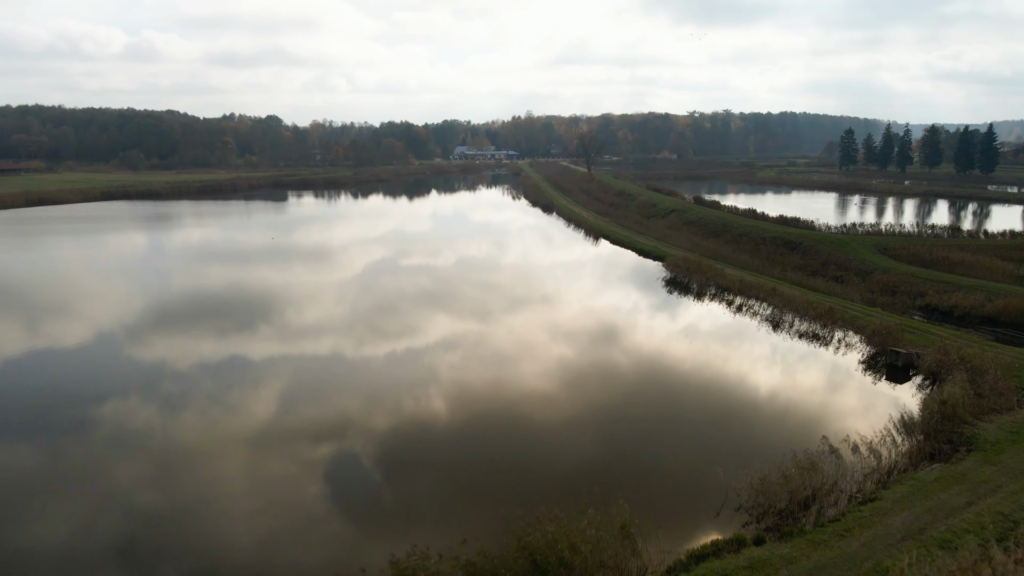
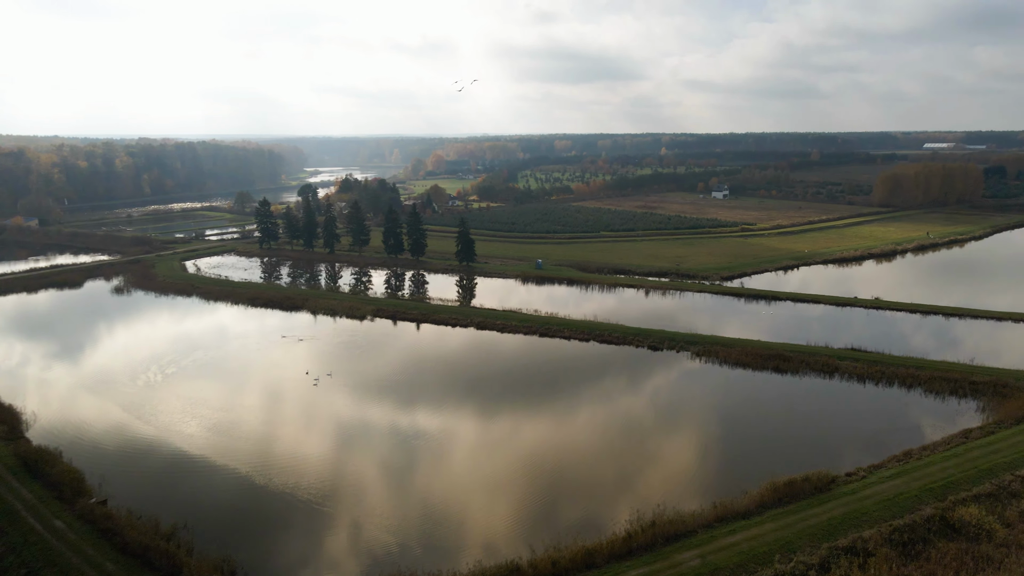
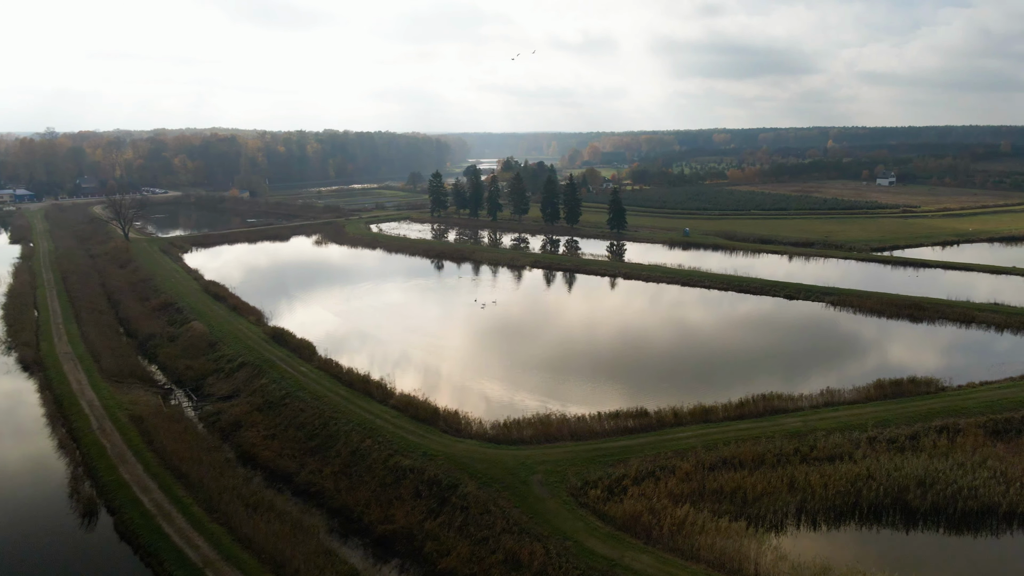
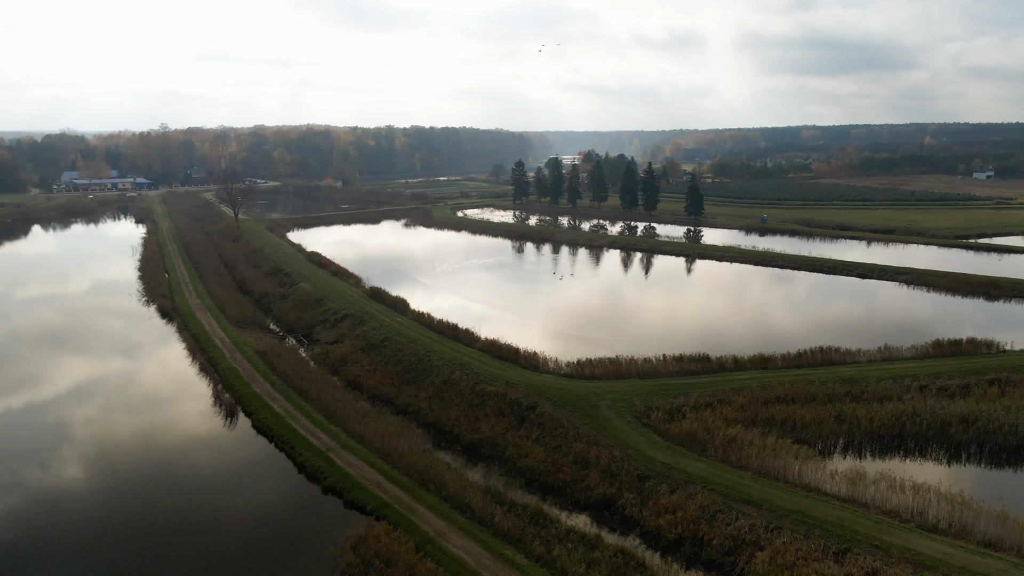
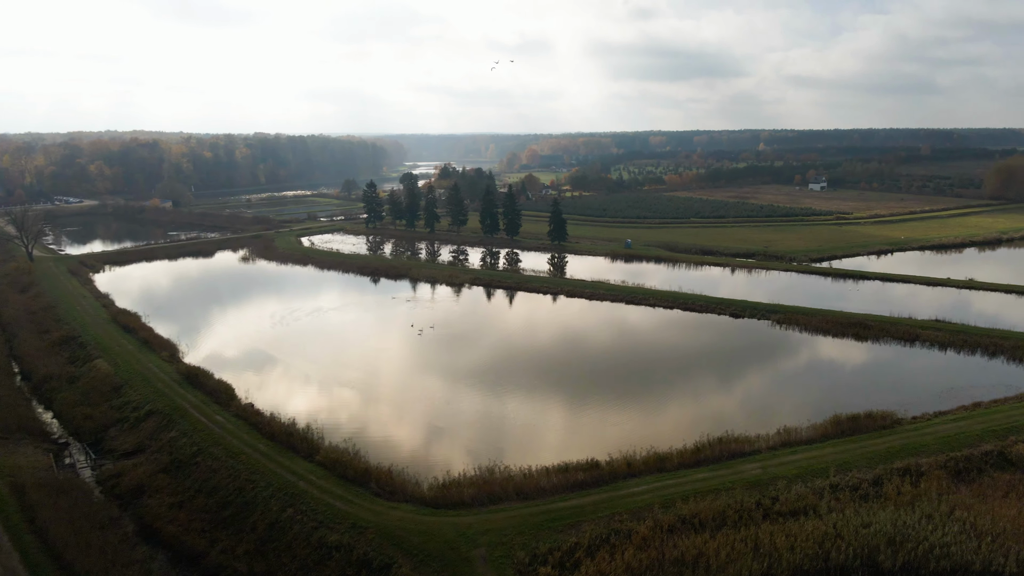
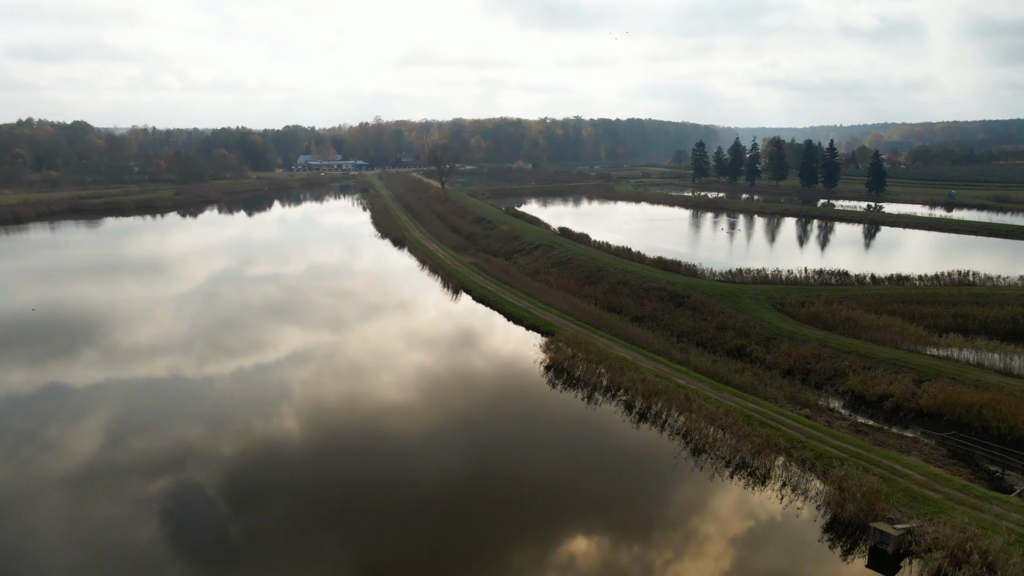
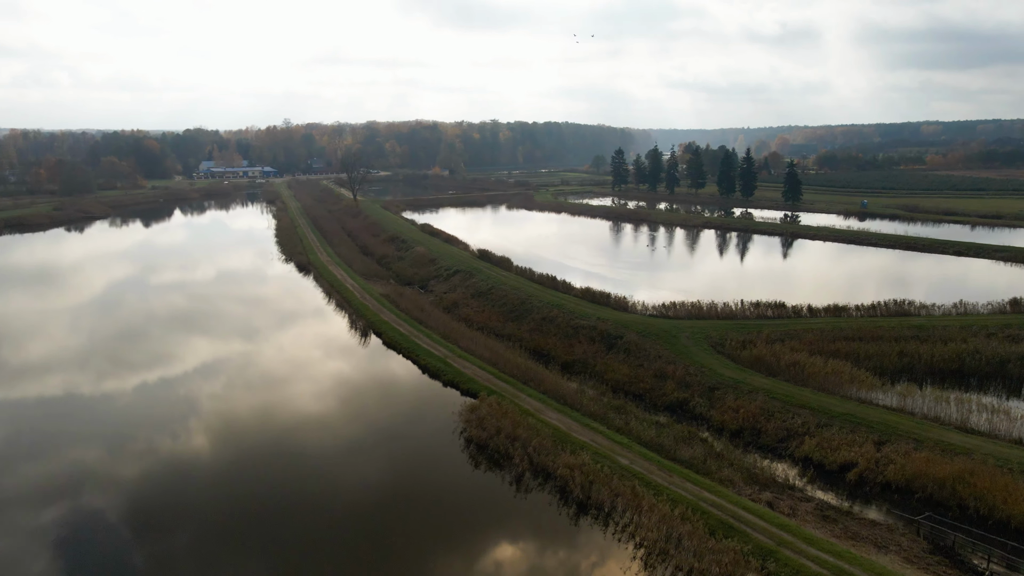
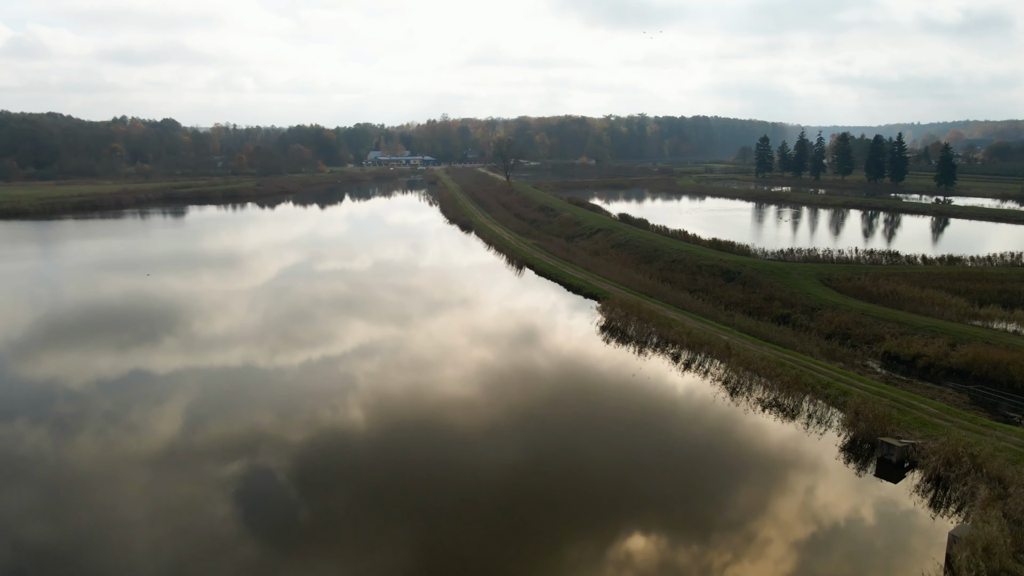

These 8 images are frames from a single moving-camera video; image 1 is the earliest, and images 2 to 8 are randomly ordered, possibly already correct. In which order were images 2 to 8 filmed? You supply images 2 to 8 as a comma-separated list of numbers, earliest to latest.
8, 6, 7, 4, 3, 5, 2
